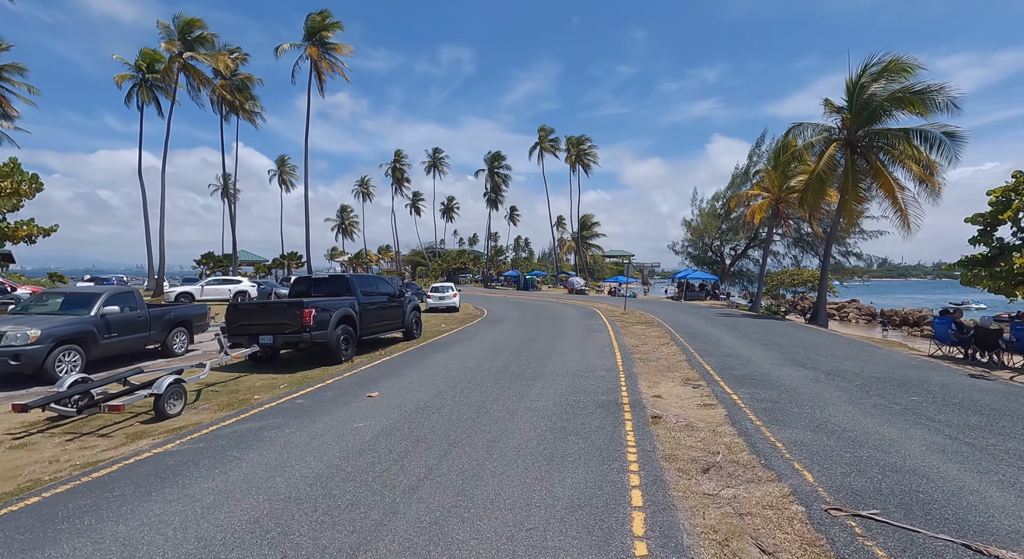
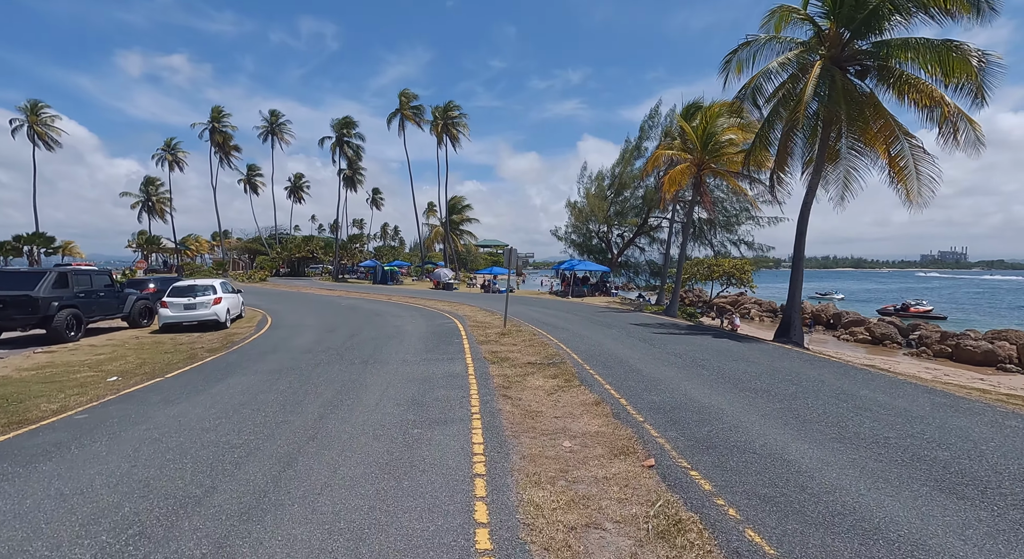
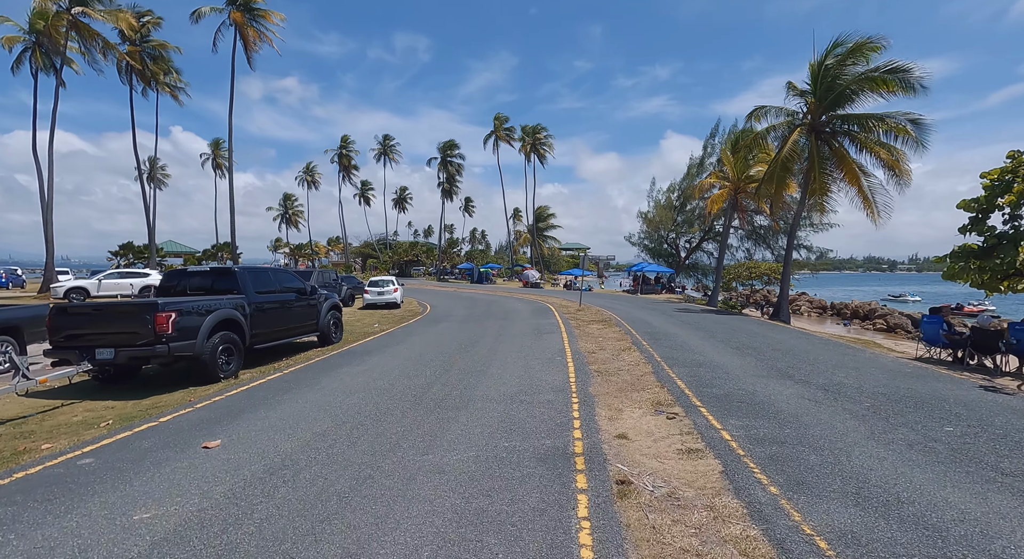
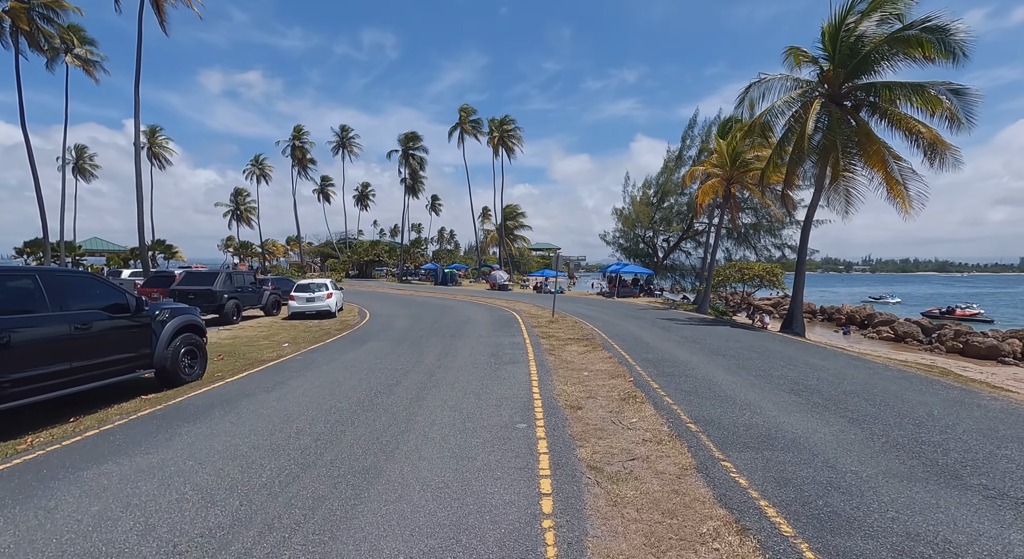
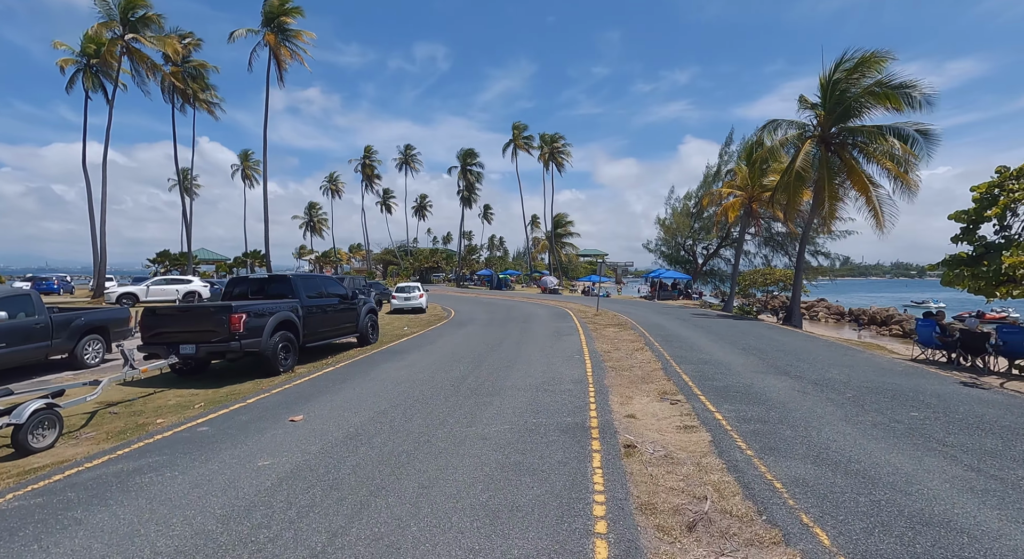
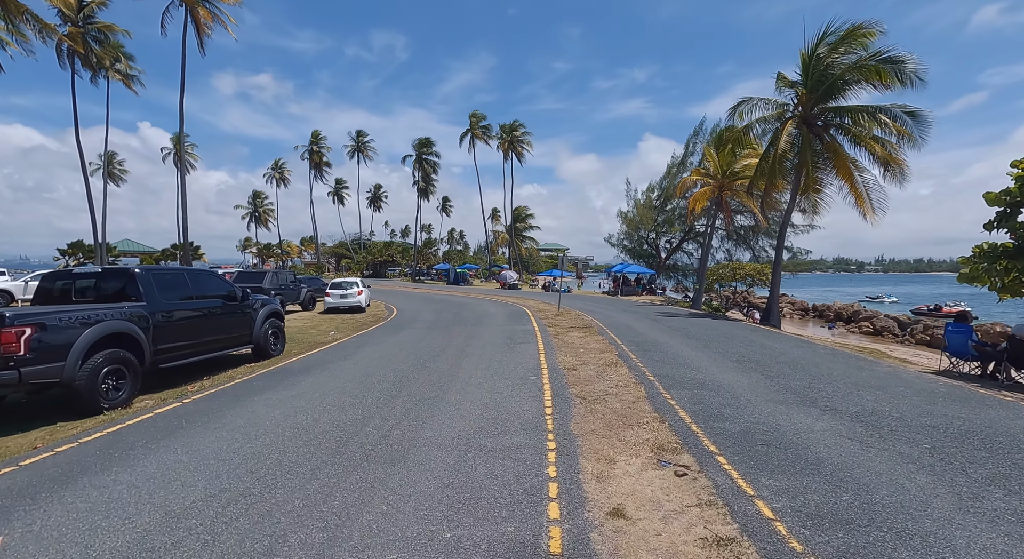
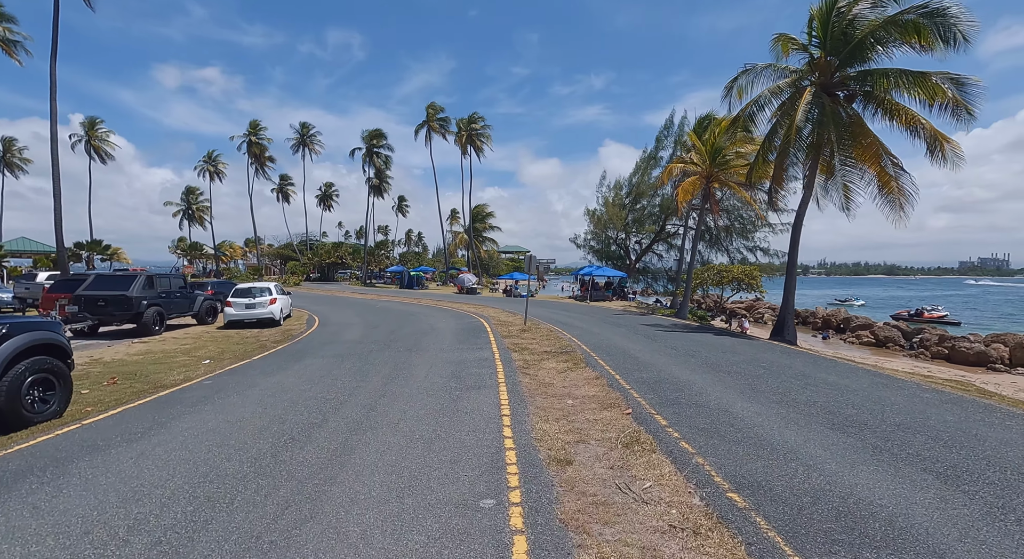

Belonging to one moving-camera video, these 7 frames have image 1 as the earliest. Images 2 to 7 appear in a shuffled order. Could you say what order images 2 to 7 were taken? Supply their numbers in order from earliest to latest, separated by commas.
5, 3, 6, 4, 7, 2
